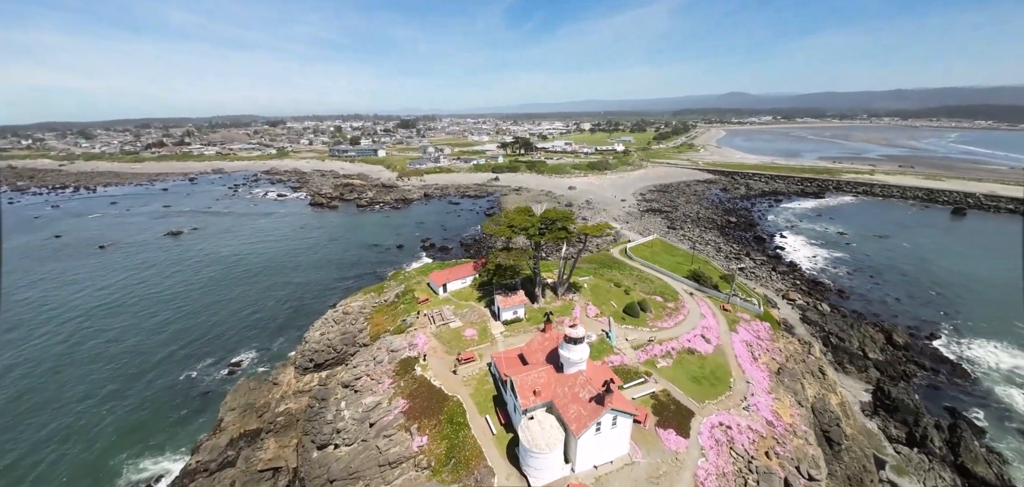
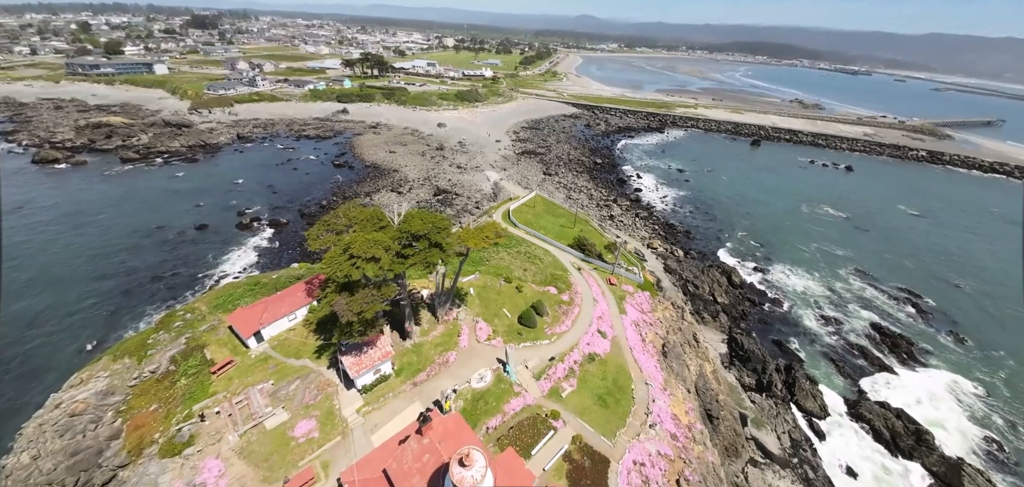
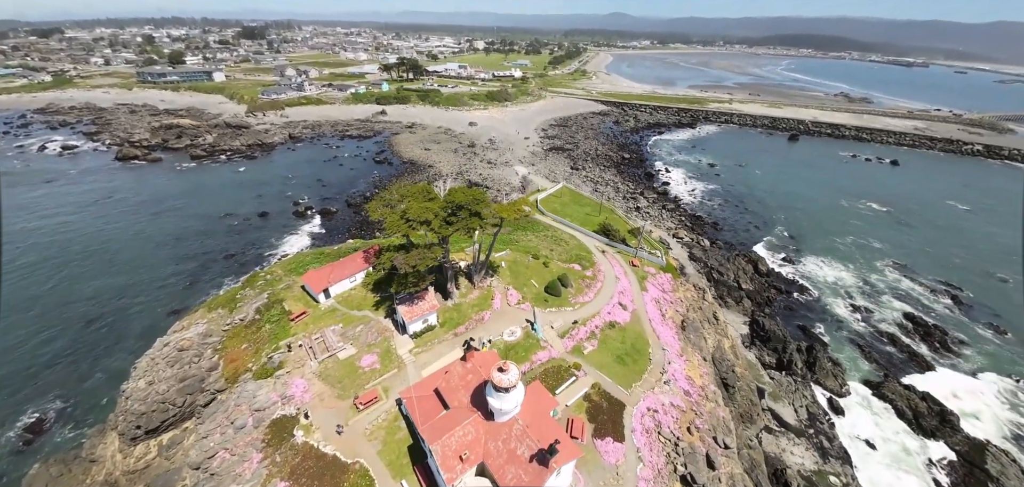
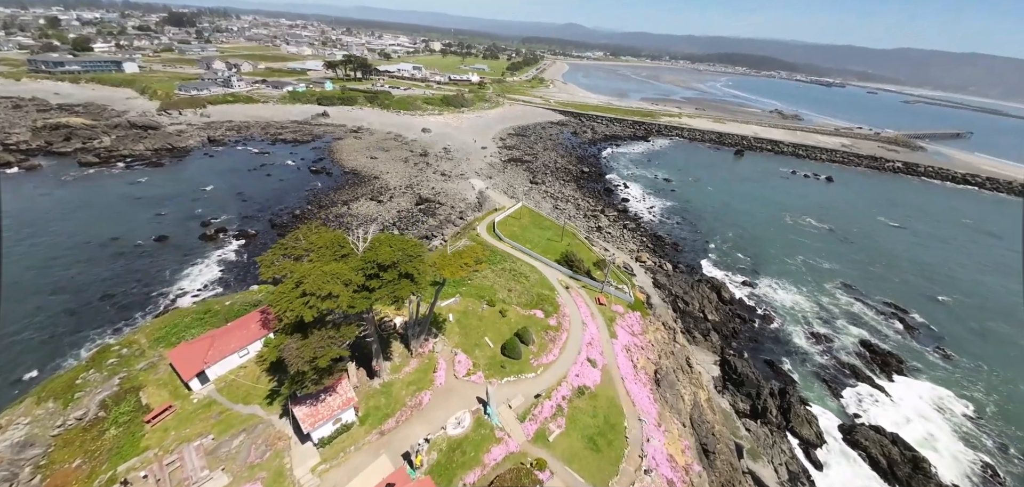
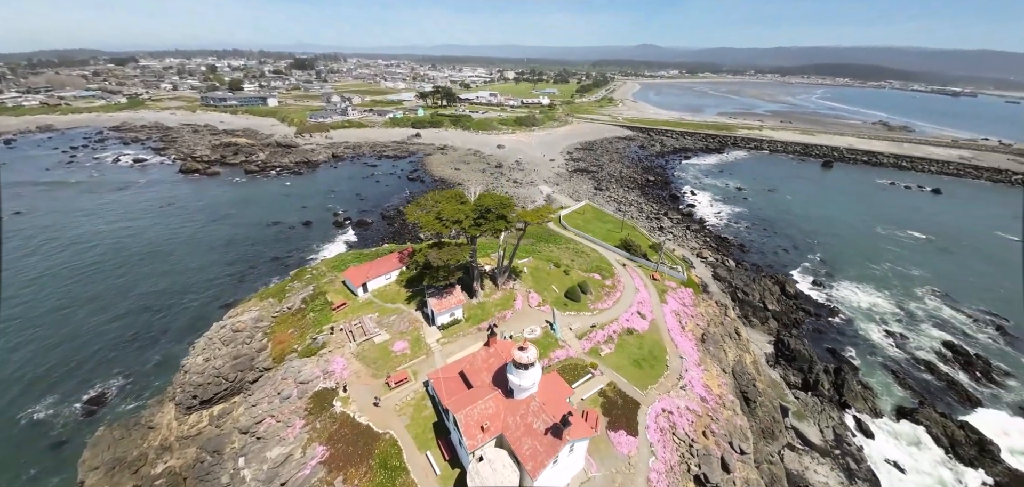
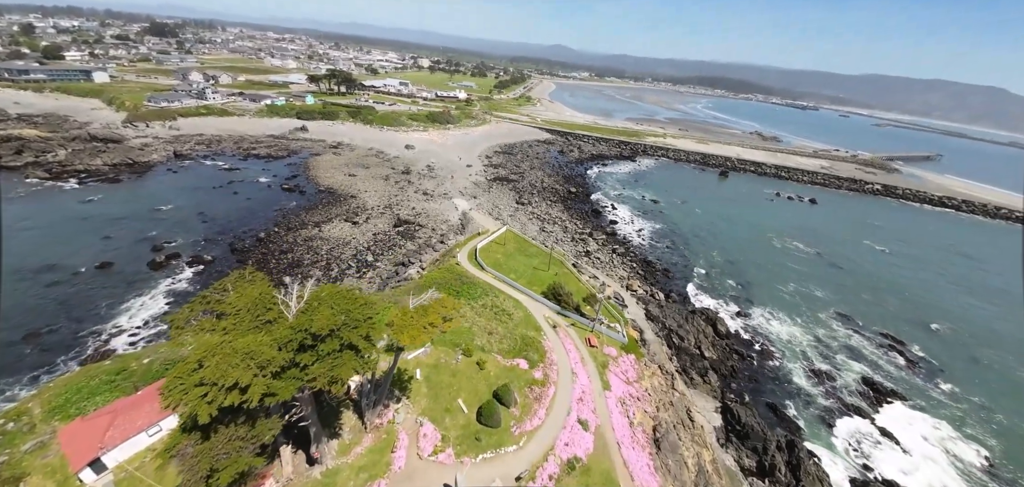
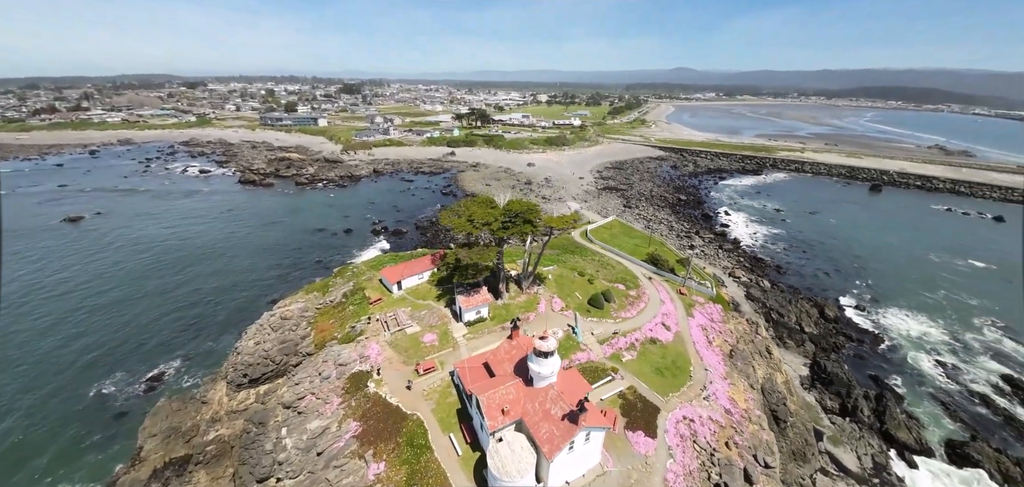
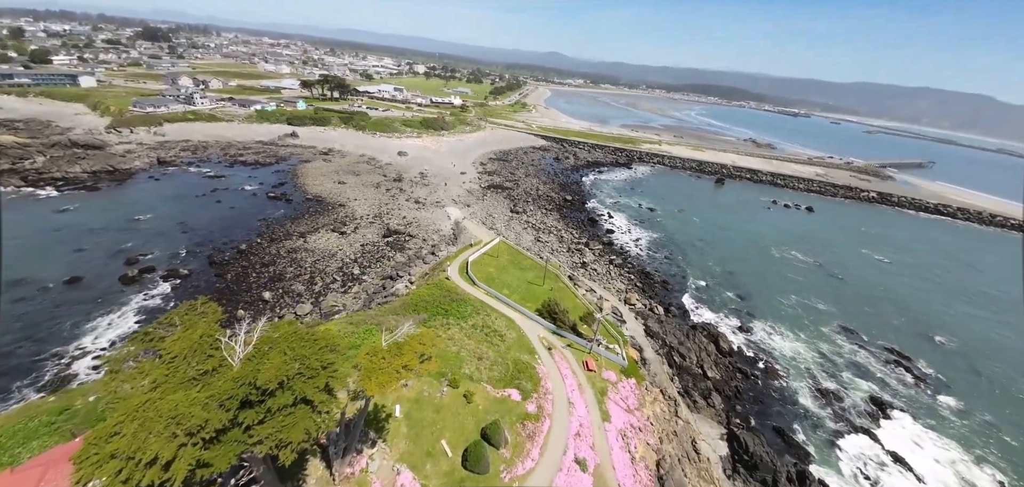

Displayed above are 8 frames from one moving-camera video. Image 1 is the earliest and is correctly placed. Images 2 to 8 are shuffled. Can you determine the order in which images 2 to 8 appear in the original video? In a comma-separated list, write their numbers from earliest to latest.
7, 5, 3, 2, 4, 6, 8
